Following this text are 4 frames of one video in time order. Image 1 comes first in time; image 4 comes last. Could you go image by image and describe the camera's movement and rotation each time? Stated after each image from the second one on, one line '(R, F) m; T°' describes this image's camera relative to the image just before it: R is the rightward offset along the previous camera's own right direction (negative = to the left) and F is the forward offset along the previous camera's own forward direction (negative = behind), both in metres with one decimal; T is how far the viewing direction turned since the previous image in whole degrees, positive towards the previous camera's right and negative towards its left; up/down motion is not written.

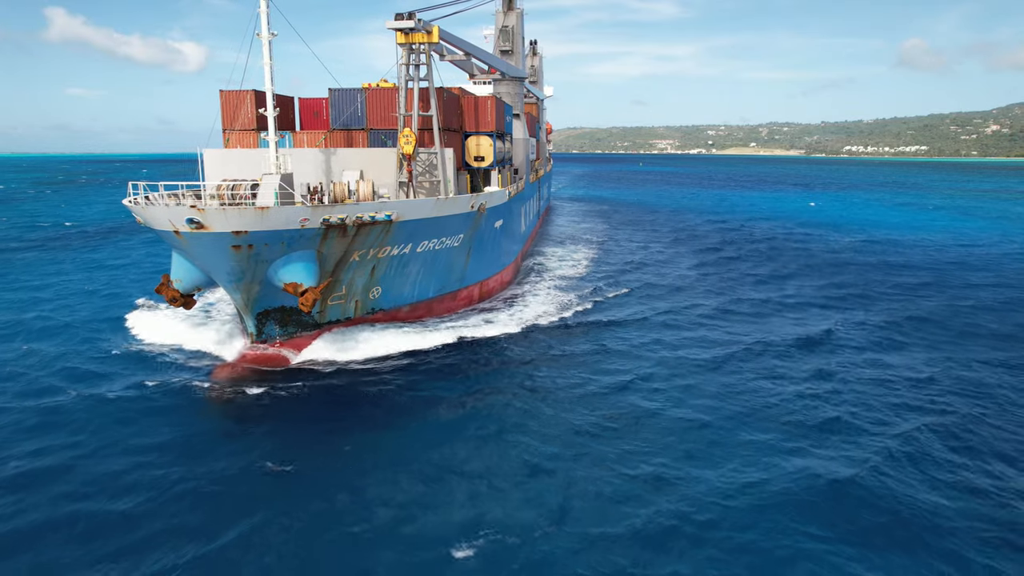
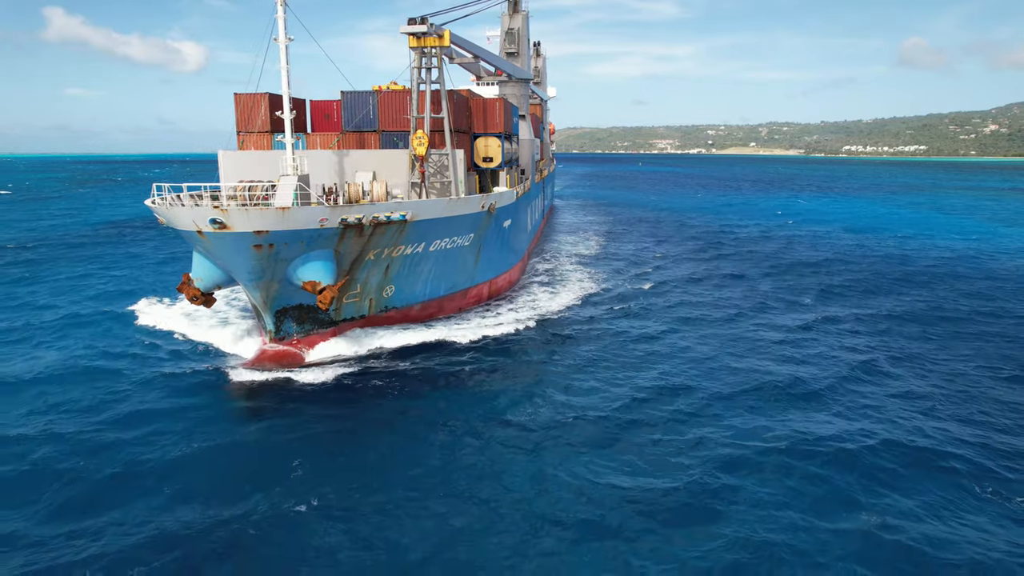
(-2.6, -1.4) m; 0°
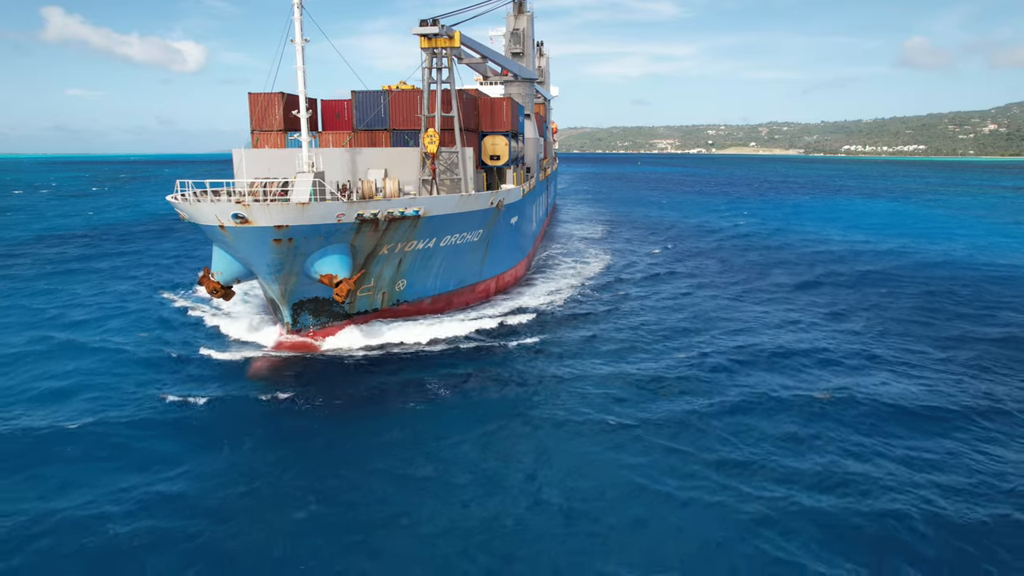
(-2.3, -1.7) m; 0°
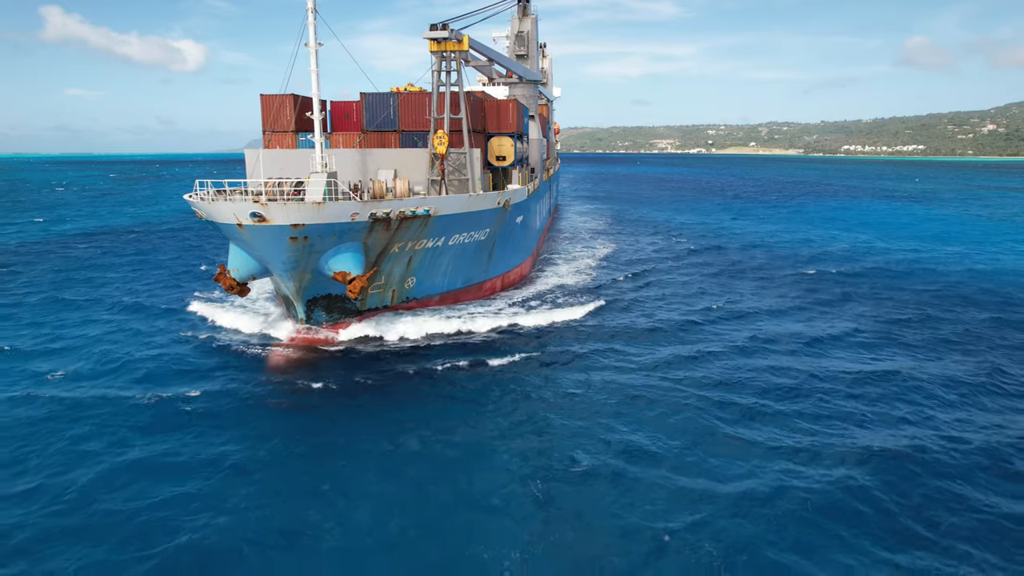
(-1.9, -1.6) m; 0°
